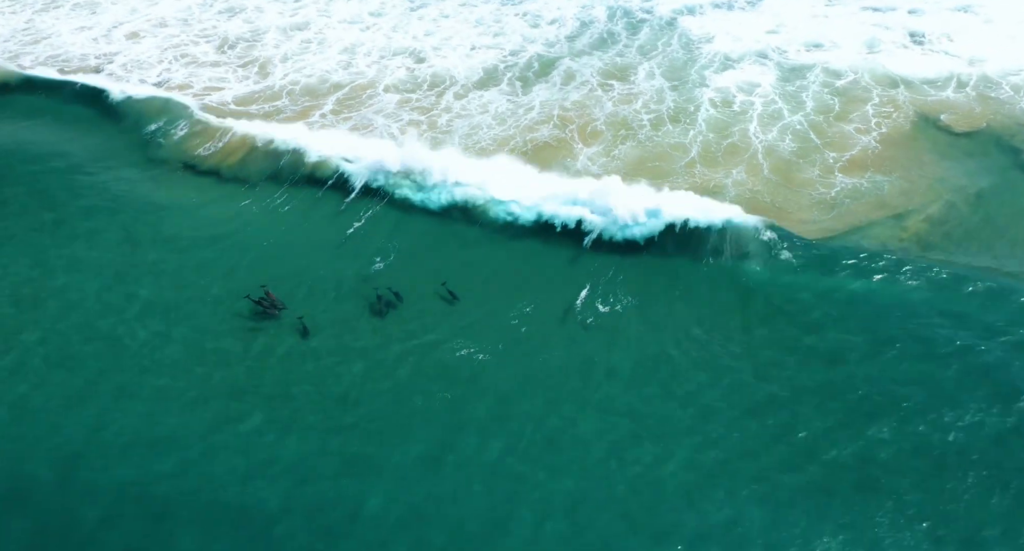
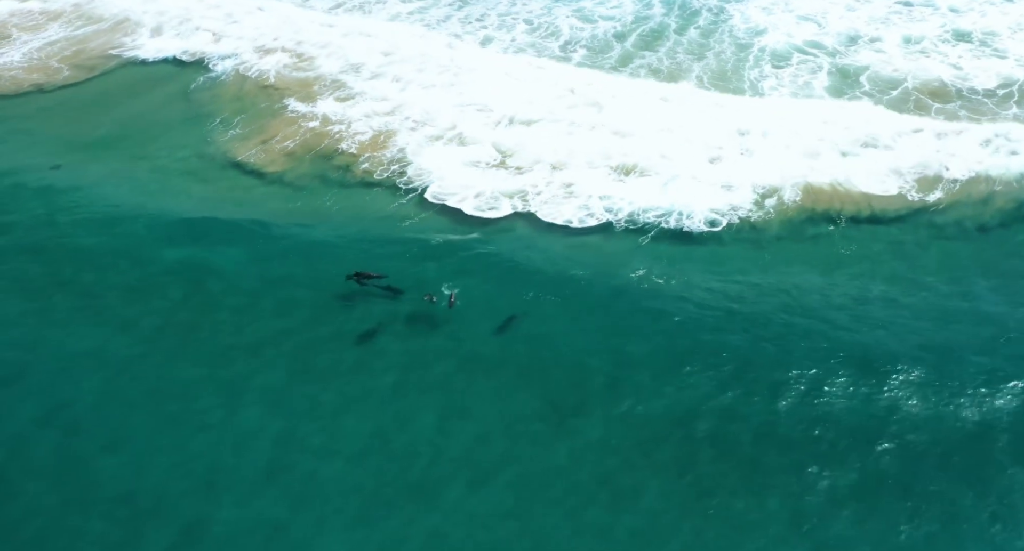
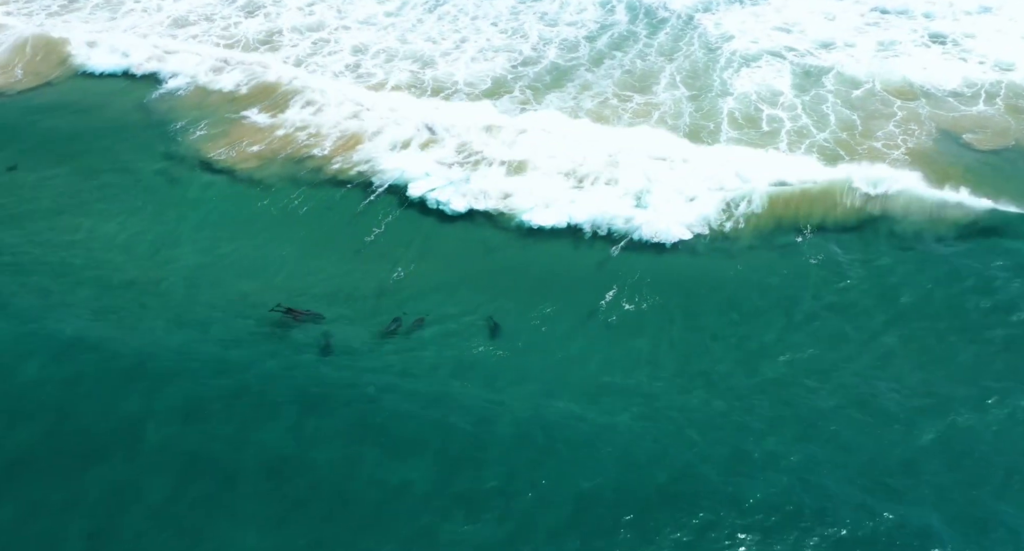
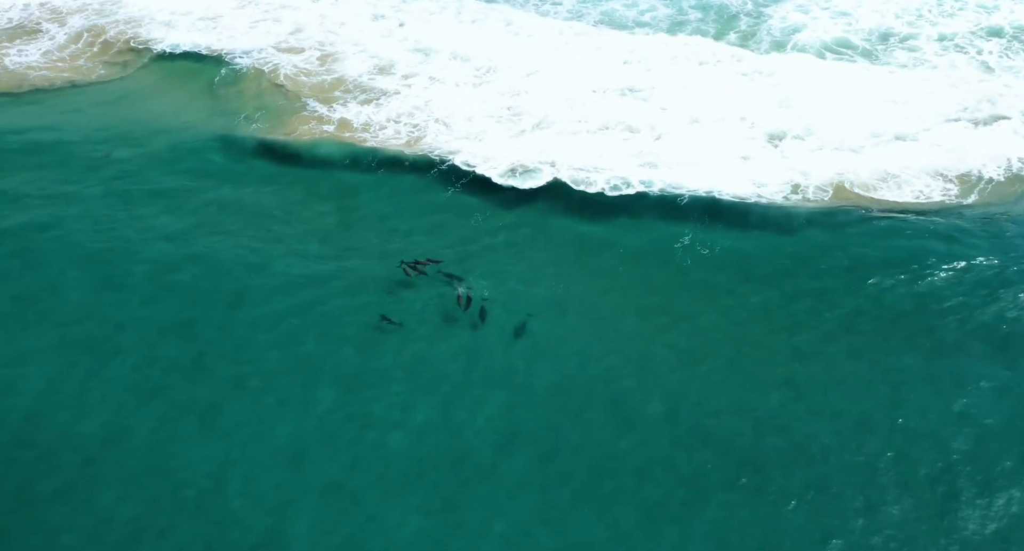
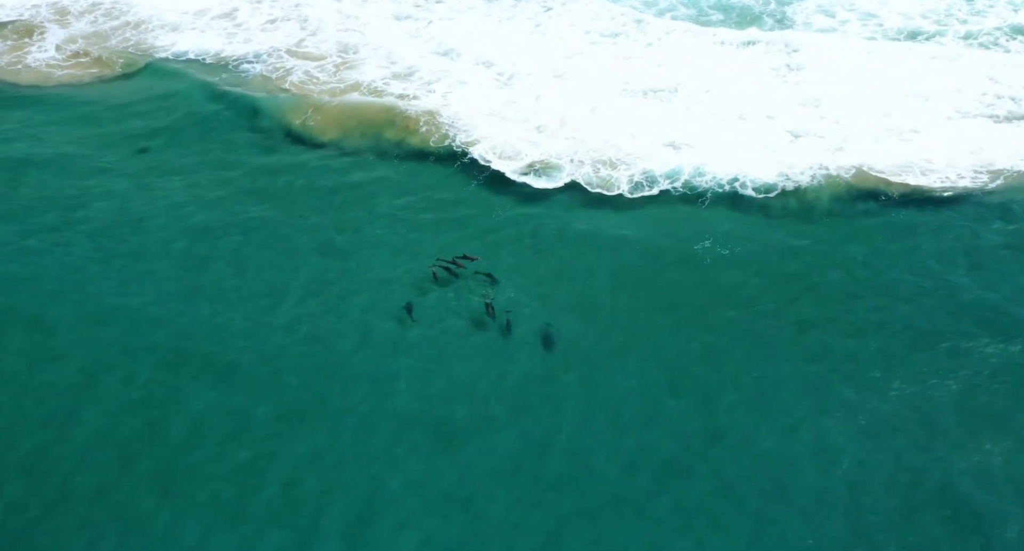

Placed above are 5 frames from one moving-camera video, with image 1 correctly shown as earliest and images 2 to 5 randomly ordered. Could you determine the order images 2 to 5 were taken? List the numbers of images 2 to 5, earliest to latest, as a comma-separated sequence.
3, 2, 4, 5
